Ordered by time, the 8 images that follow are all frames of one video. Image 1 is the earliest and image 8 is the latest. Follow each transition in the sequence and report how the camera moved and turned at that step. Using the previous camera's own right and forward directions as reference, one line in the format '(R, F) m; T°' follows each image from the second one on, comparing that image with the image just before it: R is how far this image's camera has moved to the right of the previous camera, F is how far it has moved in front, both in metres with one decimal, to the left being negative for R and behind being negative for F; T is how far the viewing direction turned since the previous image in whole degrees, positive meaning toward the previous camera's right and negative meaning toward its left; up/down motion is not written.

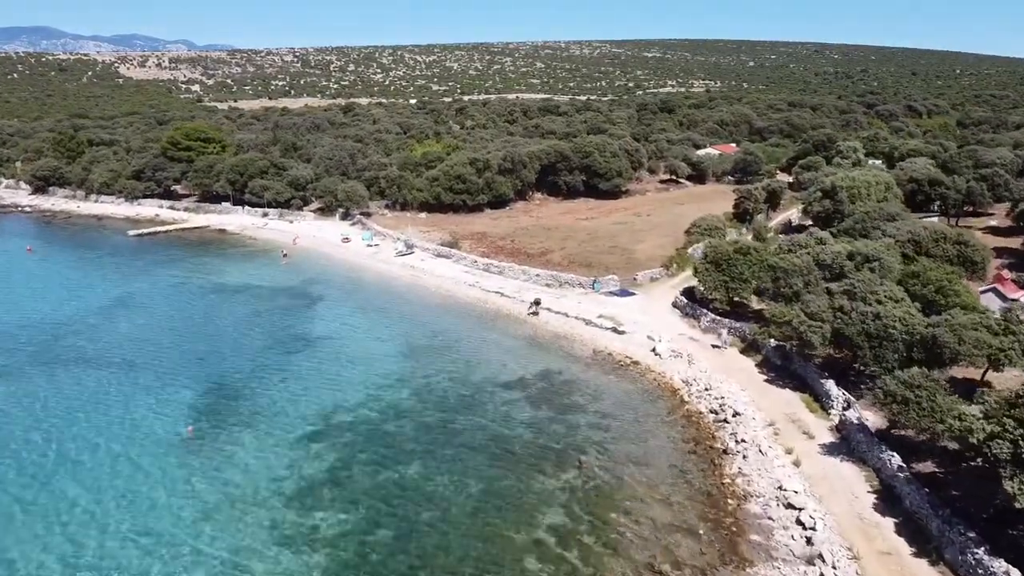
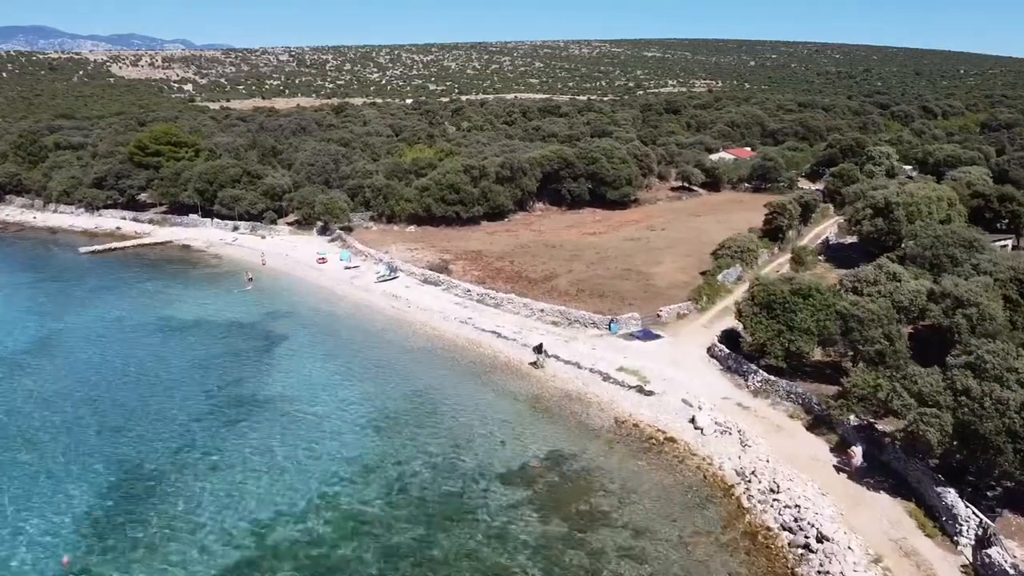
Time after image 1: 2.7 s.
(0.0, +6.8) m; 0°
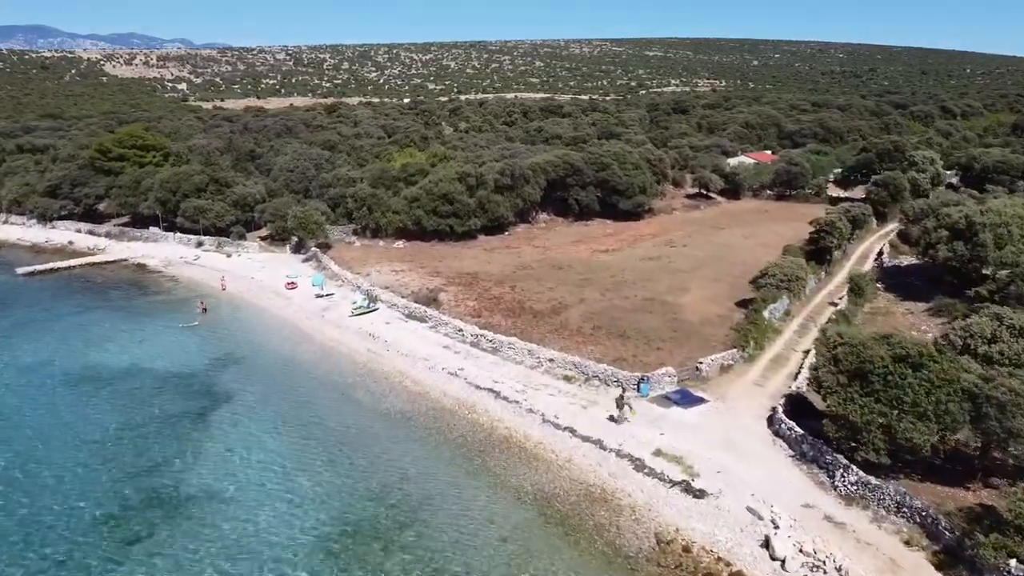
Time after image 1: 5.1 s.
(-0.1, +7.0) m; 0°
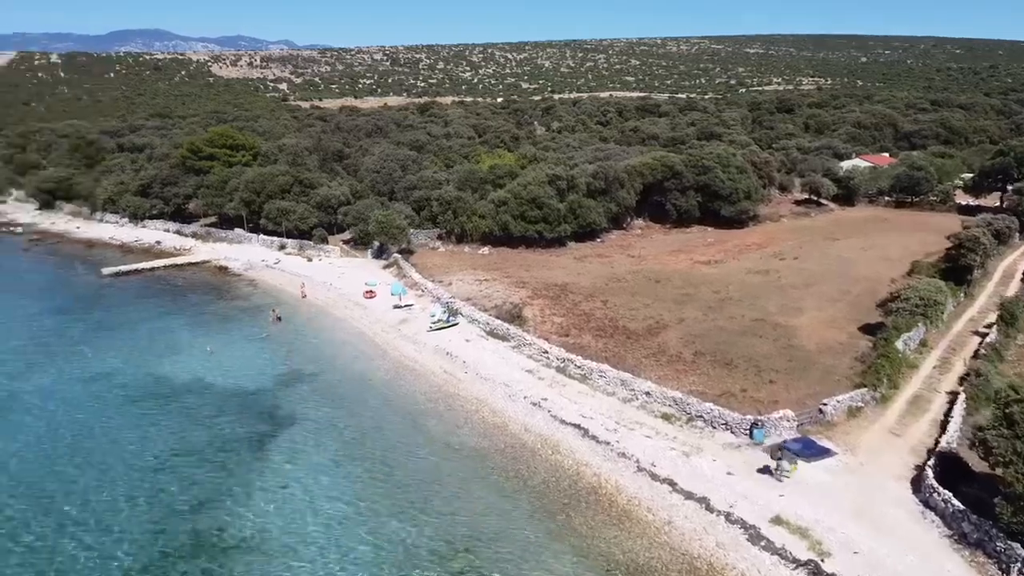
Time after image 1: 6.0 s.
(-0.1, +3.2) m; -6°
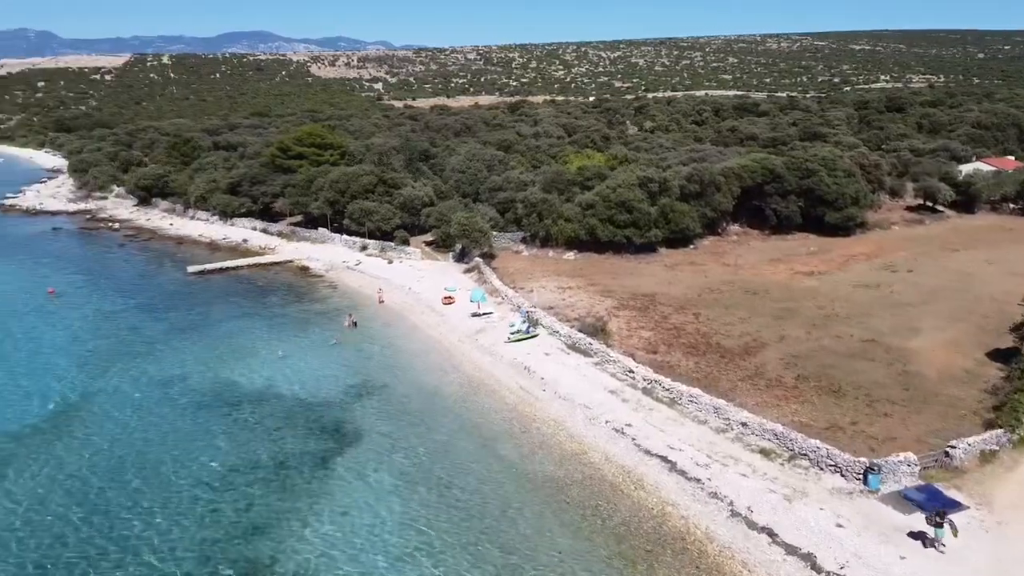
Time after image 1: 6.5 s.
(+0.1, +2.0) m; -6°
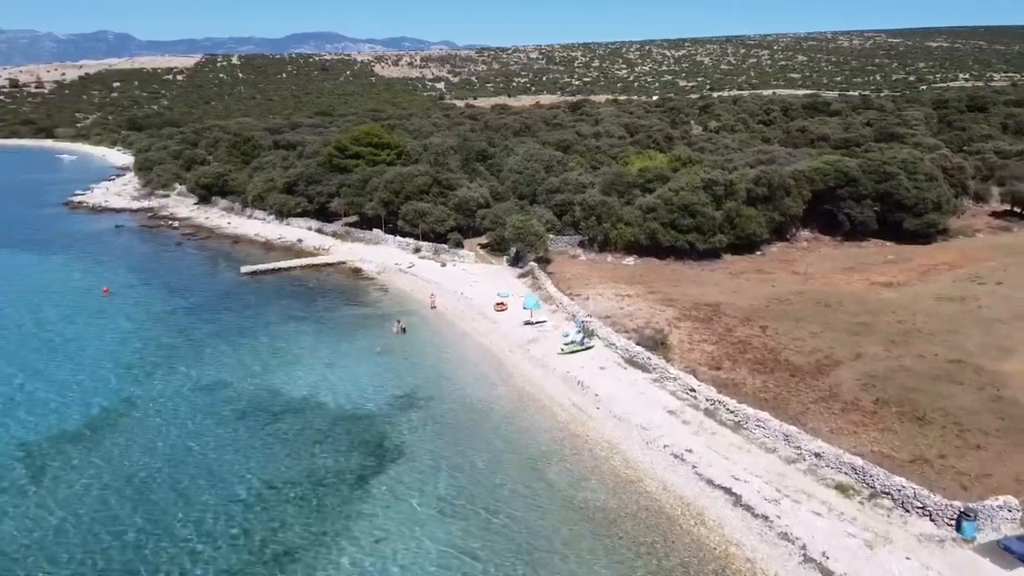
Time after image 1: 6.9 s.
(+0.2, +1.6) m; -4°
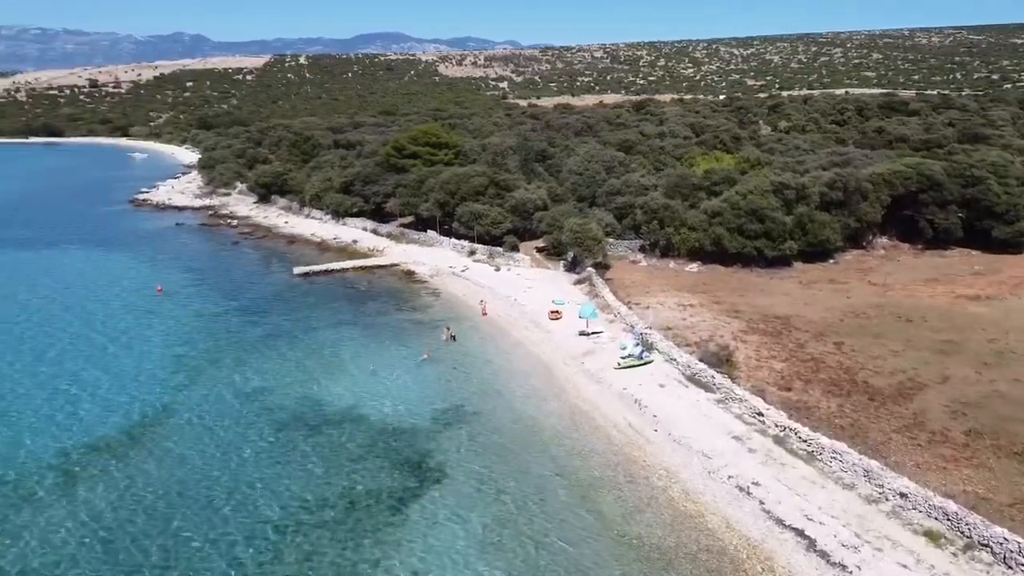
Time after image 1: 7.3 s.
(+0.2, +1.6) m; -4°
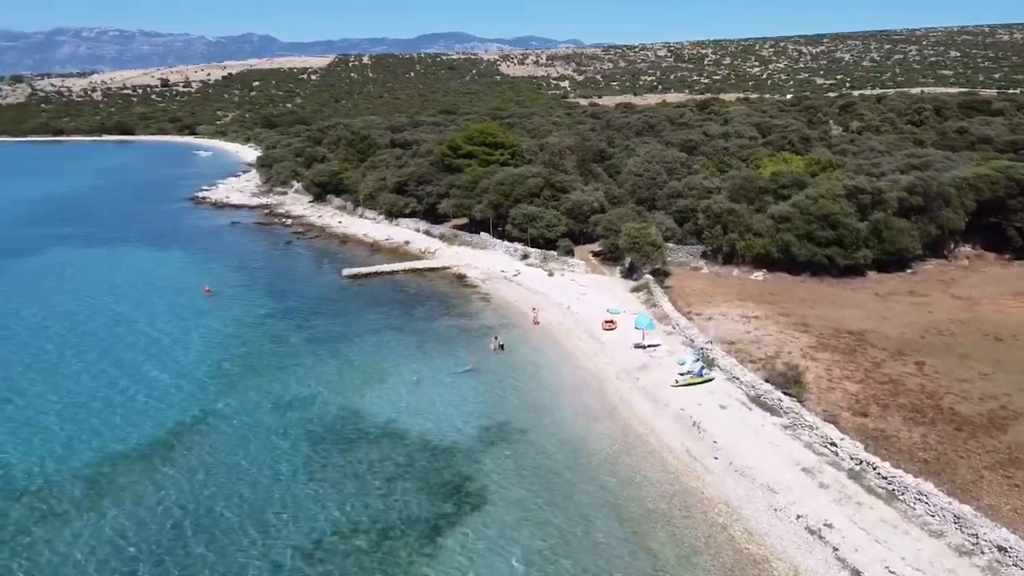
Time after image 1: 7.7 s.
(+0.3, +1.7) m; -4°
